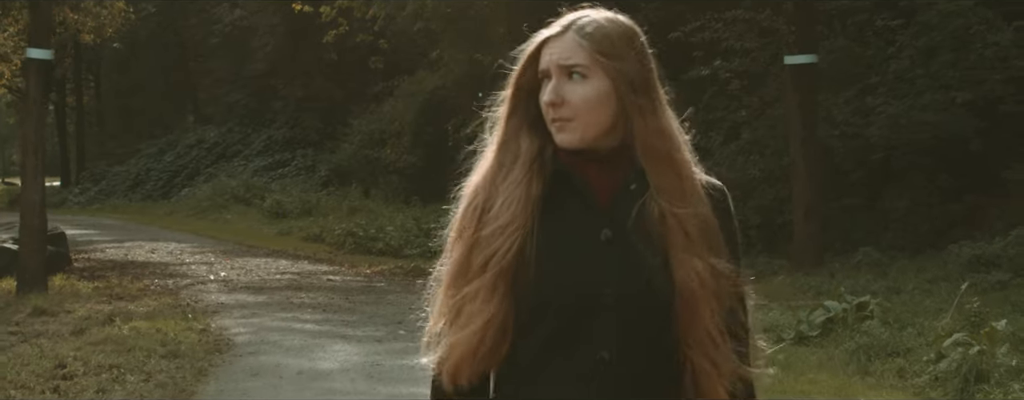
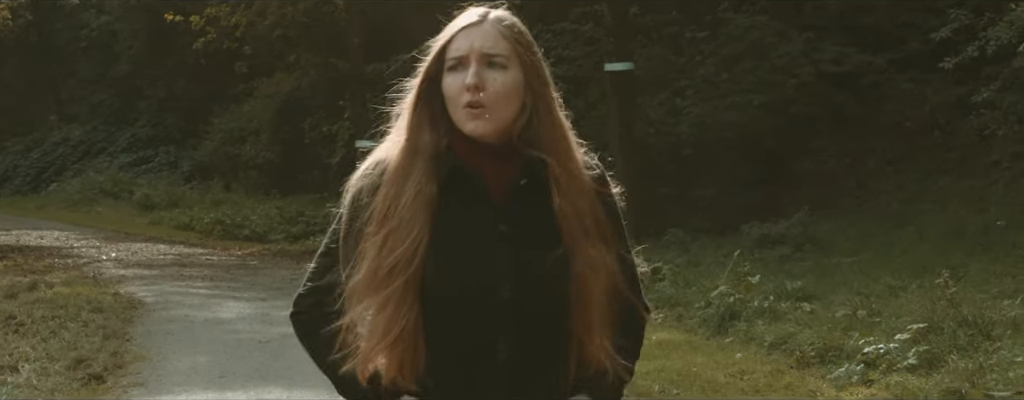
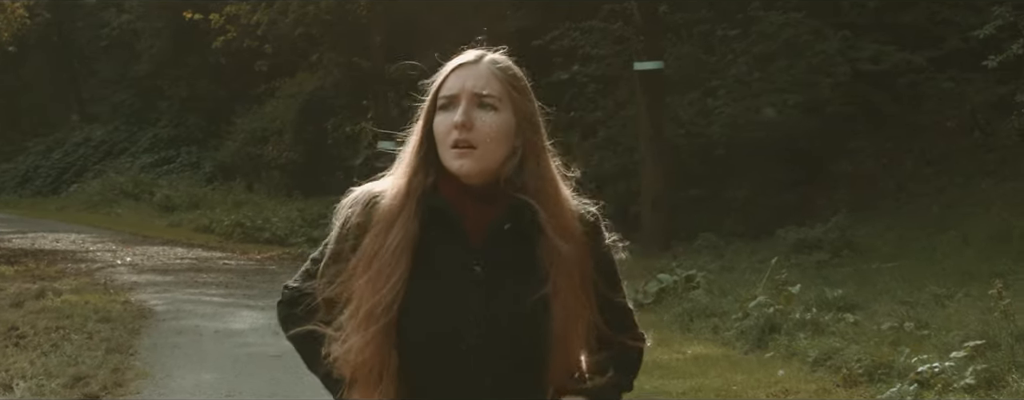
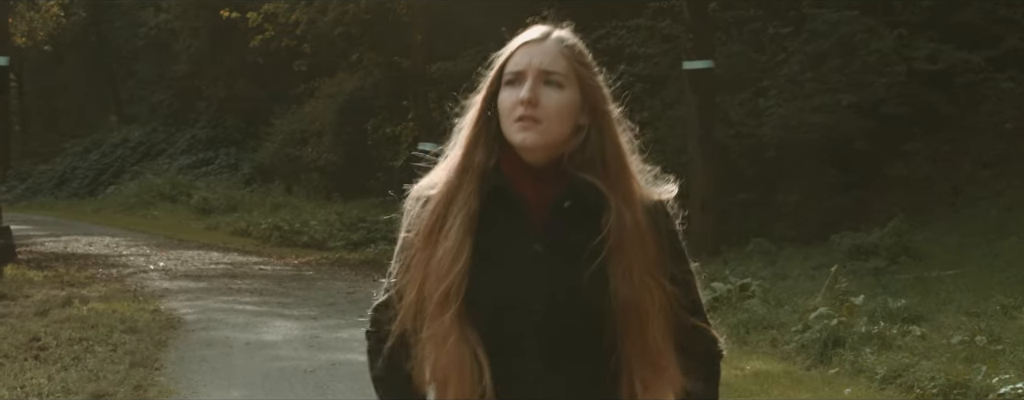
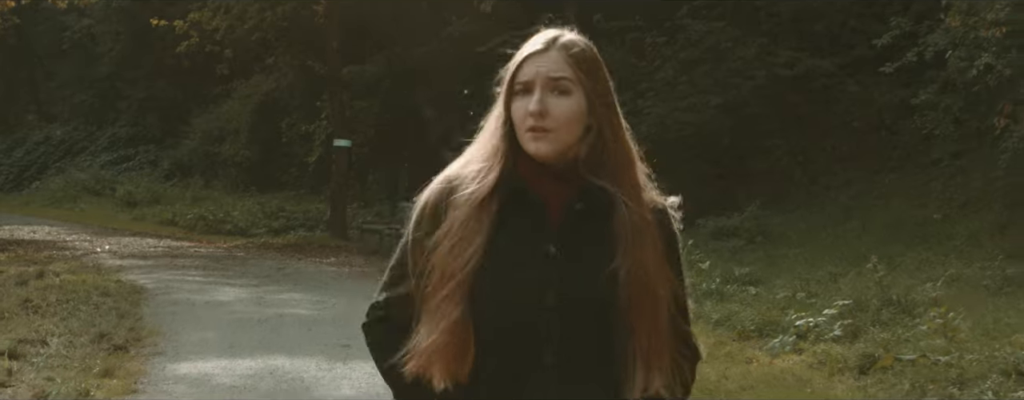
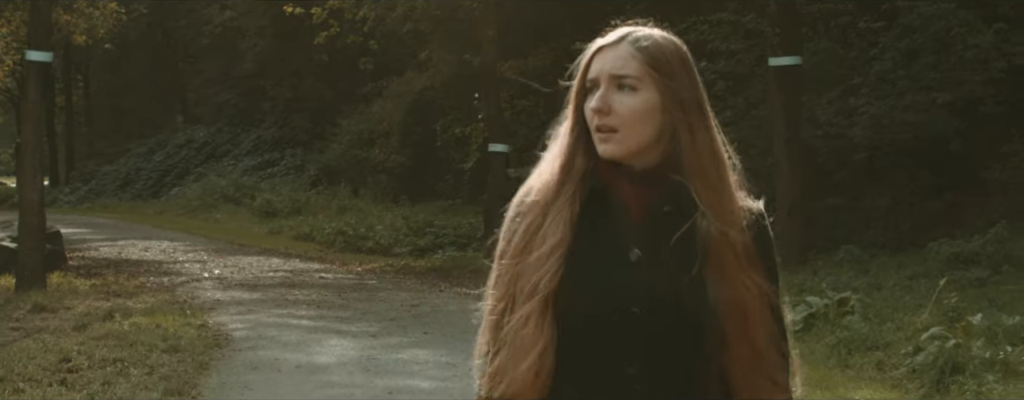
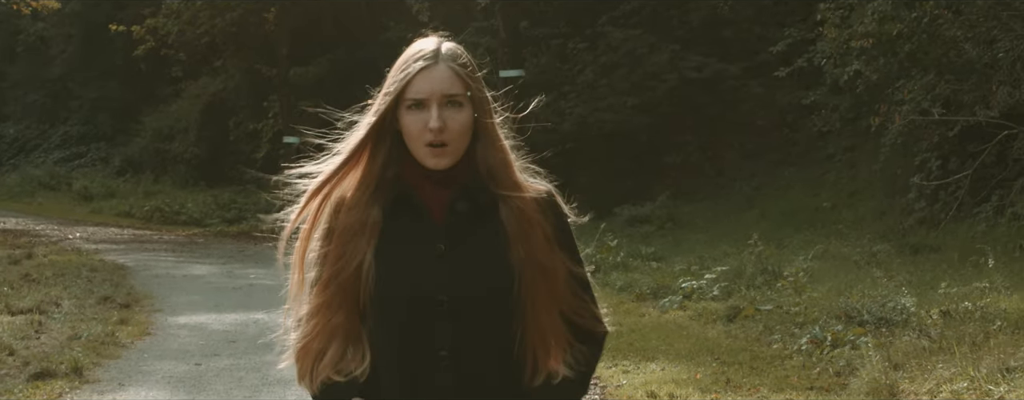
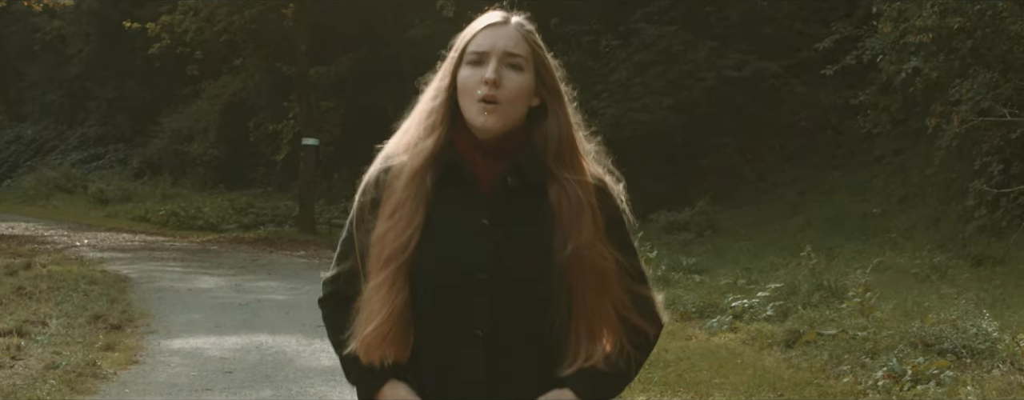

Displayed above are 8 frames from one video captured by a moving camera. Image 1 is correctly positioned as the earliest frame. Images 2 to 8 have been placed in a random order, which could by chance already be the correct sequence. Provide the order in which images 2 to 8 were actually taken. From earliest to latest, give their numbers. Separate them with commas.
6, 4, 3, 2, 5, 8, 7
